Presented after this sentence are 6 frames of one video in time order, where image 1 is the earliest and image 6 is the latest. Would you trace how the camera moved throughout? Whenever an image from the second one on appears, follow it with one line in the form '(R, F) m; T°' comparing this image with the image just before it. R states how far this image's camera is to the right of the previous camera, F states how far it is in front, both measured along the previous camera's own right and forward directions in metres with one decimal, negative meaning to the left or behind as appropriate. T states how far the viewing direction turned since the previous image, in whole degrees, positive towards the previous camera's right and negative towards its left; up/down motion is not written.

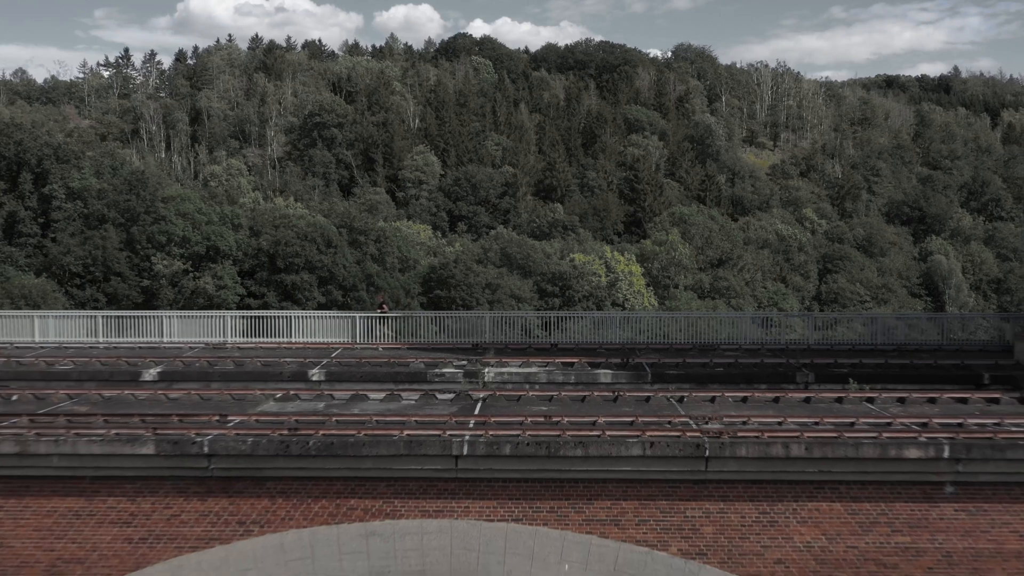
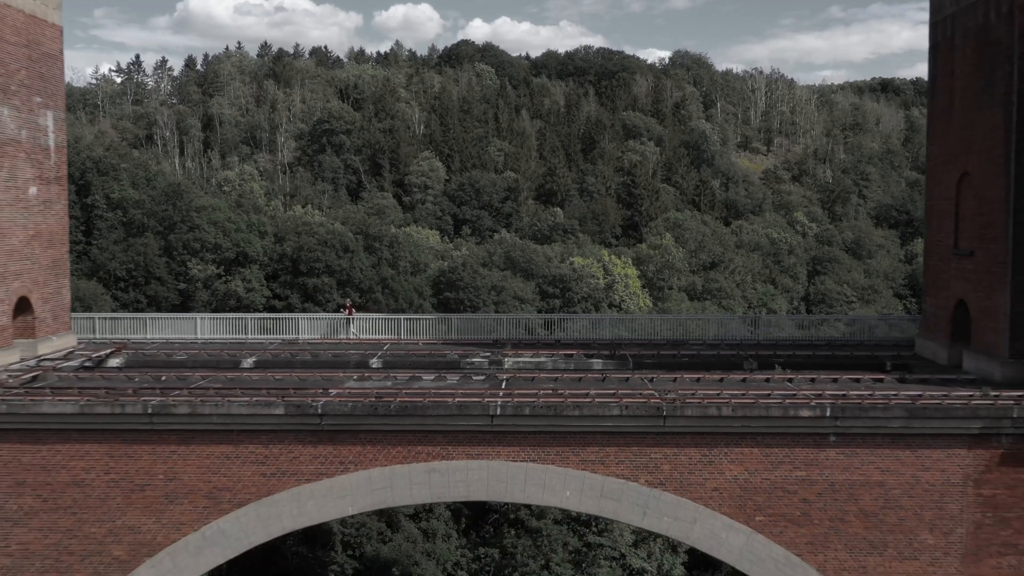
(-0.1, -2.7) m; 0°
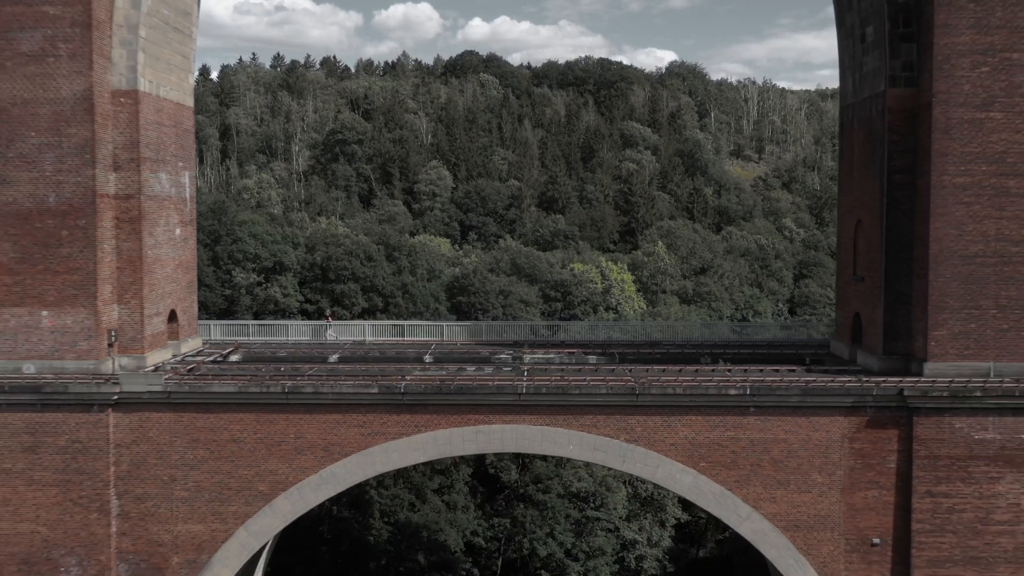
(-0.2, -4.1) m; 0°
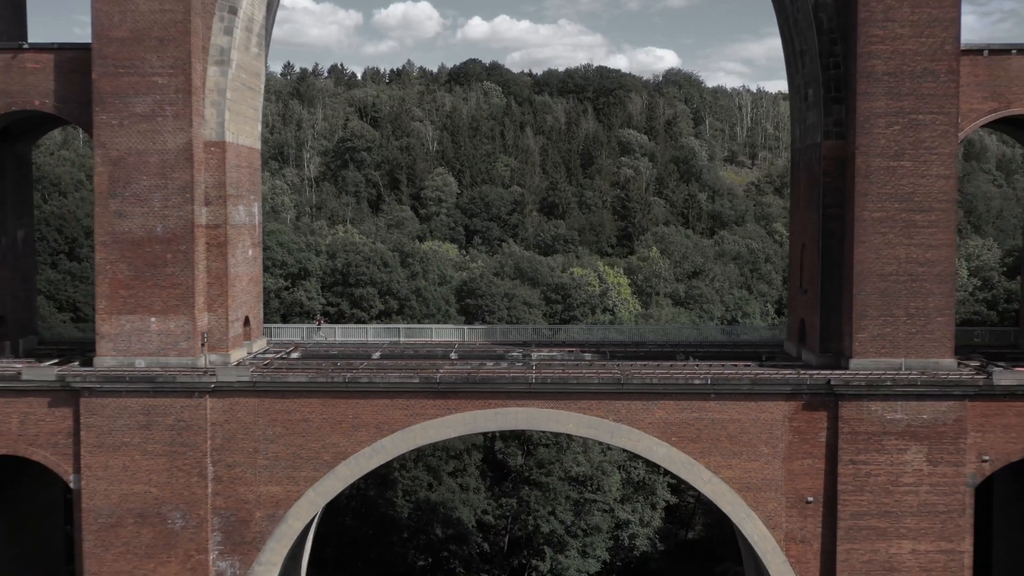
(-0.1, -3.5) m; 0°
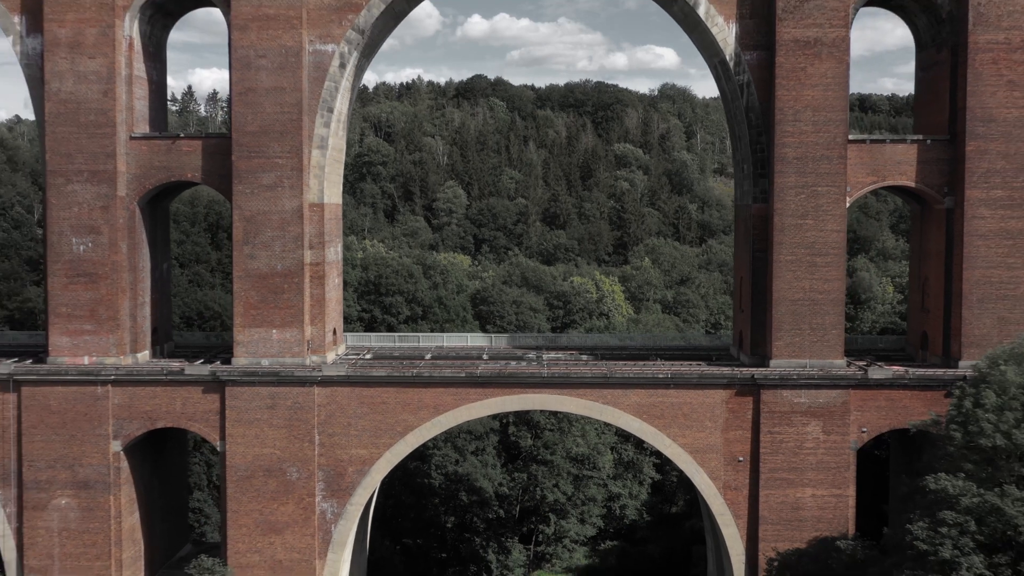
(-0.3, -6.8) m; 0°
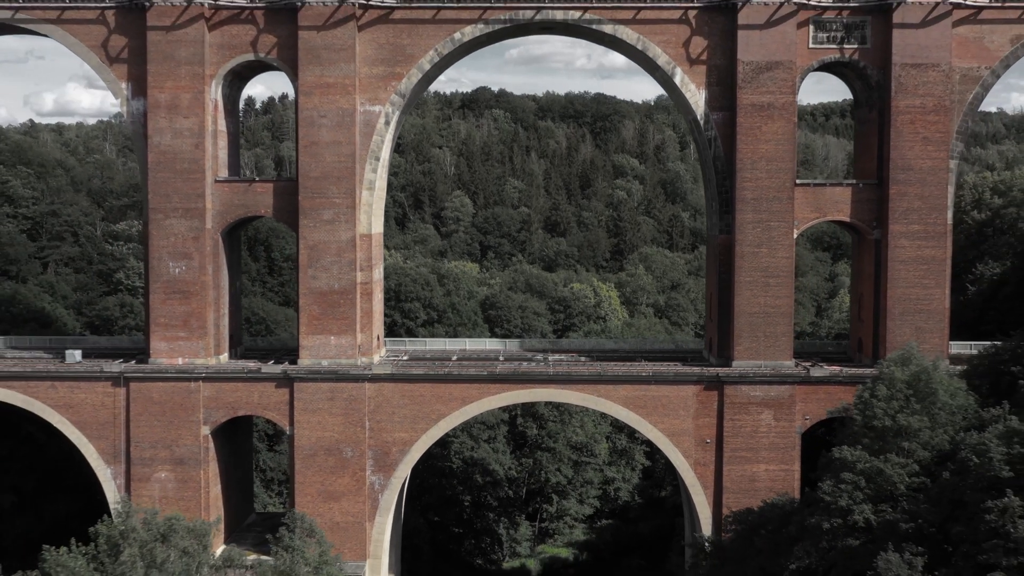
(-0.2, -5.7) m; 0°
